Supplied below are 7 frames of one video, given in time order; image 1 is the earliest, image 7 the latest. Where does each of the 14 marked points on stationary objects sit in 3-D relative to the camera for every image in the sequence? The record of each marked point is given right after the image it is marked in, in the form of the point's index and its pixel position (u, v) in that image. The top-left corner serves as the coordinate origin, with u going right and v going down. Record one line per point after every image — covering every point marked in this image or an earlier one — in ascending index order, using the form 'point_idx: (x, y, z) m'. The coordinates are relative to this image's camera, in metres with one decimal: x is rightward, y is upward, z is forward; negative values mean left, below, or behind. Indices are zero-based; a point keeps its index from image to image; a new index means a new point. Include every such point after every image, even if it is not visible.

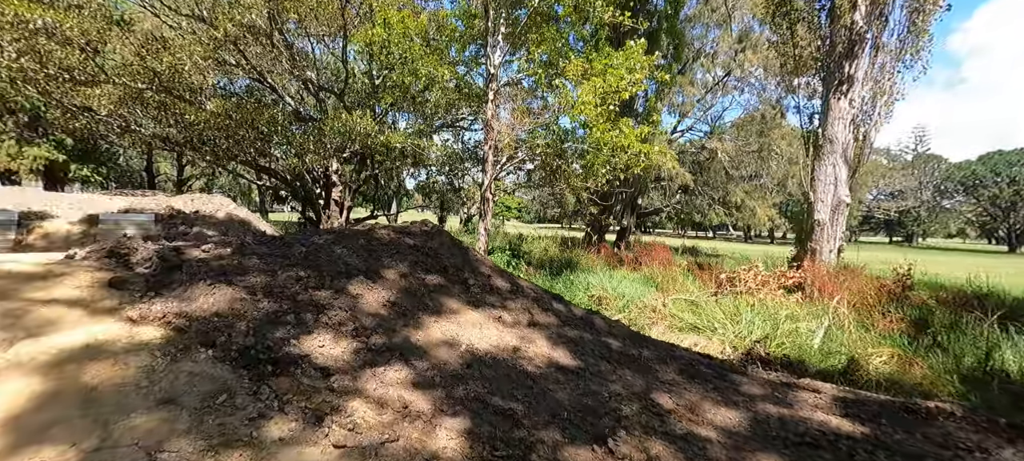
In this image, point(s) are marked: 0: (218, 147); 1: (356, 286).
0: (-8.5, +2.4, +12.0) m
1: (-1.0, -0.3, +2.6) m
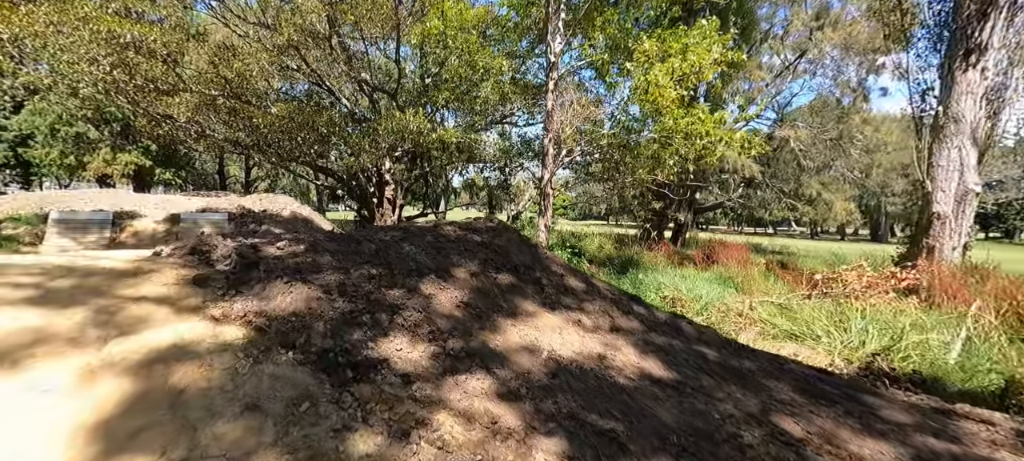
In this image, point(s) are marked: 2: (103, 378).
0: (-7.0, +2.5, +12.6) m
1: (-0.5, -0.3, +2.5) m
2: (-1.4, -0.5, +1.5) m
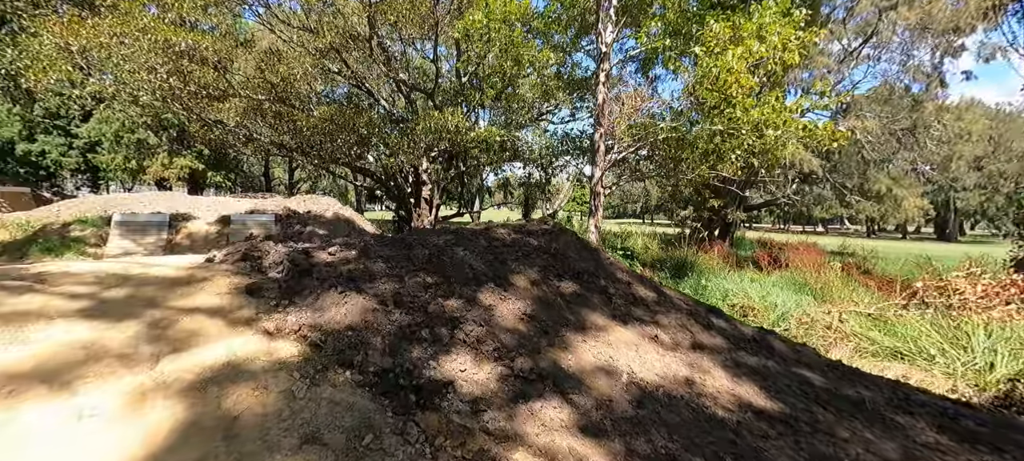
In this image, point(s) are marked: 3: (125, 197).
0: (-5.8, +2.5, +12.9) m
1: (-0.1, -0.4, +2.3) m
2: (-1.1, -0.5, +1.3) m
3: (-7.7, +0.7, +8.4) m
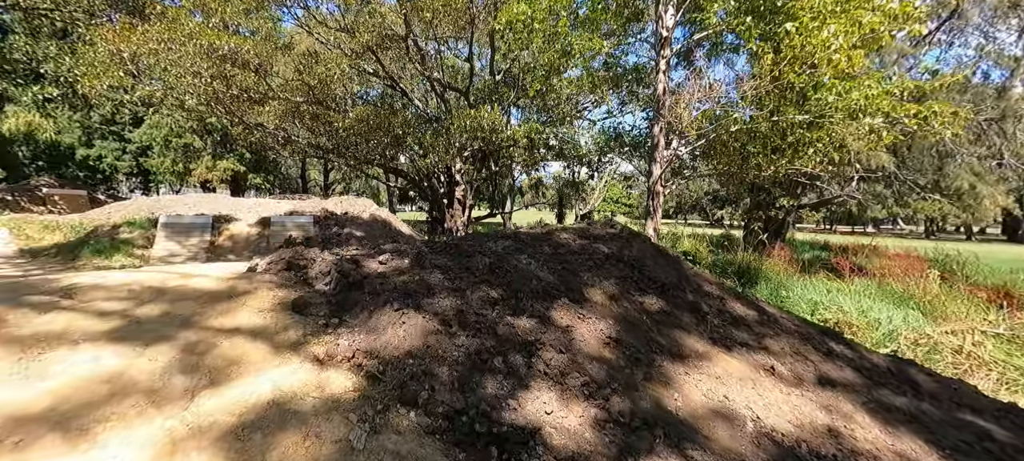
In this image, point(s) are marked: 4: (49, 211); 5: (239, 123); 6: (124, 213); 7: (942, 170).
0: (-4.7, +2.4, +12.9) m
1: (+0.2, -0.4, +2.0) m
2: (-0.8, -0.6, +1.1) m
3: (-6.9, +0.6, +8.5) m
4: (-12.5, +0.5, +11.4) m
5: (-8.1, +3.2, +12.4) m
6: (-7.3, +0.3, +7.8) m
7: (+10.7, +1.5, +10.6) m
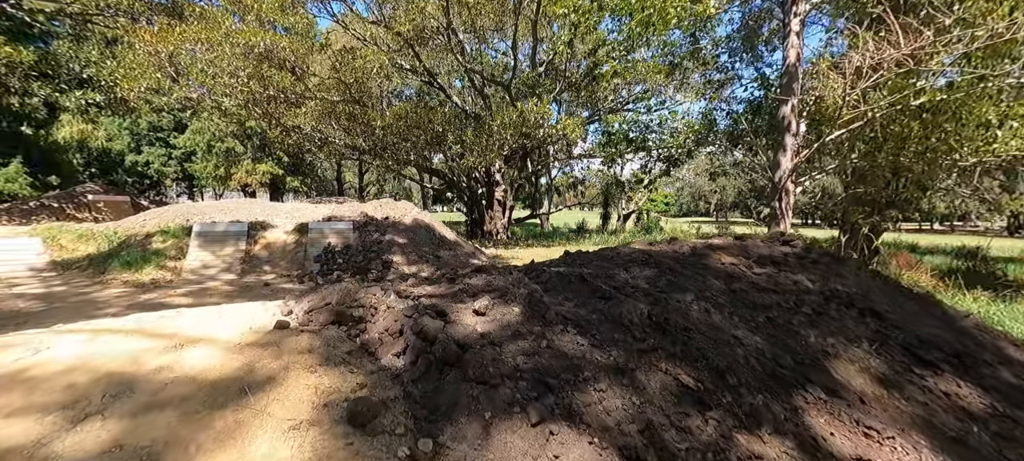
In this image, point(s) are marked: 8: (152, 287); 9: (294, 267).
0: (-3.4, +2.3, +12.3) m
1: (+0.8, -0.5, +1.1) m
2: (-0.3, -0.7, +0.3) m
3: (-5.9, +0.5, +8.1) m
4: (-11.3, +0.3, +11.3) m
5: (-6.8, +3.1, +12.1) m
6: (-6.3, +0.2, +7.5) m
7: (+11.9, +1.5, +8.9) m
8: (-4.5, -0.7, +5.3) m
9: (-3.4, -0.6, +6.5) m
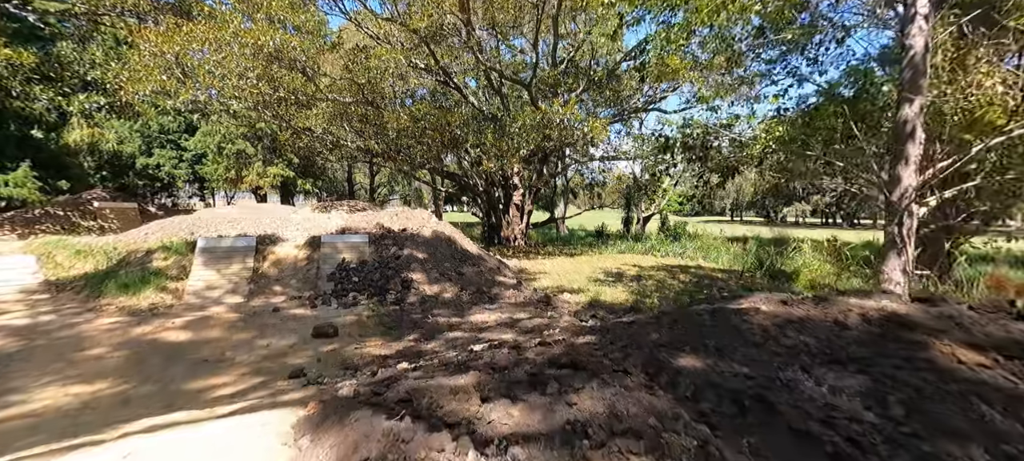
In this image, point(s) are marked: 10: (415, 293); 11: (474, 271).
0: (-2.8, +2.1, +11.8) m
1: (+1.1, -0.7, +0.4) m
2: (0.0, -0.9, -0.4) m
3: (-5.4, +0.3, +7.6) m
4: (-10.7, +0.1, +10.9) m
5: (-6.3, +2.8, +11.6) m
6: (-5.8, 0.0, +7.0) m
7: (+12.4, +1.3, +8.0) m
8: (-4.1, -0.9, +4.7) m
9: (-2.9, -0.8, +6.0) m
10: (-1.3, -0.9, +5.8) m
11: (-0.6, -0.7, +6.8) m
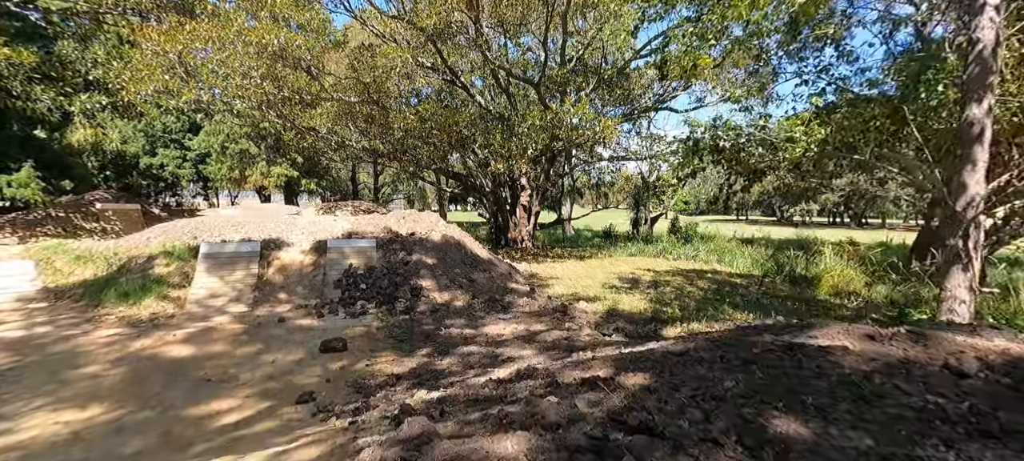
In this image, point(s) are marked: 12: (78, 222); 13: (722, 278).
0: (-2.6, +2.1, +11.5) m
1: (+1.3, -0.8, +0.2) m
2: (+0.1, -1.0, -0.6) m
3: (-5.2, +0.2, +7.4) m
4: (-10.5, +0.1, +10.8) m
5: (-6.0, +2.8, +11.4) m
6: (-5.6, -0.1, +6.8) m
7: (+12.6, +1.2, +7.7) m
8: (-3.9, -1.0, +4.5) m
9: (-2.8, -0.9, +5.8) m
10: (-1.1, -0.9, +5.5) m
11: (-0.4, -0.7, +6.6) m
12: (-10.9, +0.2, +10.5) m
13: (+3.8, -0.8, +7.5) m
